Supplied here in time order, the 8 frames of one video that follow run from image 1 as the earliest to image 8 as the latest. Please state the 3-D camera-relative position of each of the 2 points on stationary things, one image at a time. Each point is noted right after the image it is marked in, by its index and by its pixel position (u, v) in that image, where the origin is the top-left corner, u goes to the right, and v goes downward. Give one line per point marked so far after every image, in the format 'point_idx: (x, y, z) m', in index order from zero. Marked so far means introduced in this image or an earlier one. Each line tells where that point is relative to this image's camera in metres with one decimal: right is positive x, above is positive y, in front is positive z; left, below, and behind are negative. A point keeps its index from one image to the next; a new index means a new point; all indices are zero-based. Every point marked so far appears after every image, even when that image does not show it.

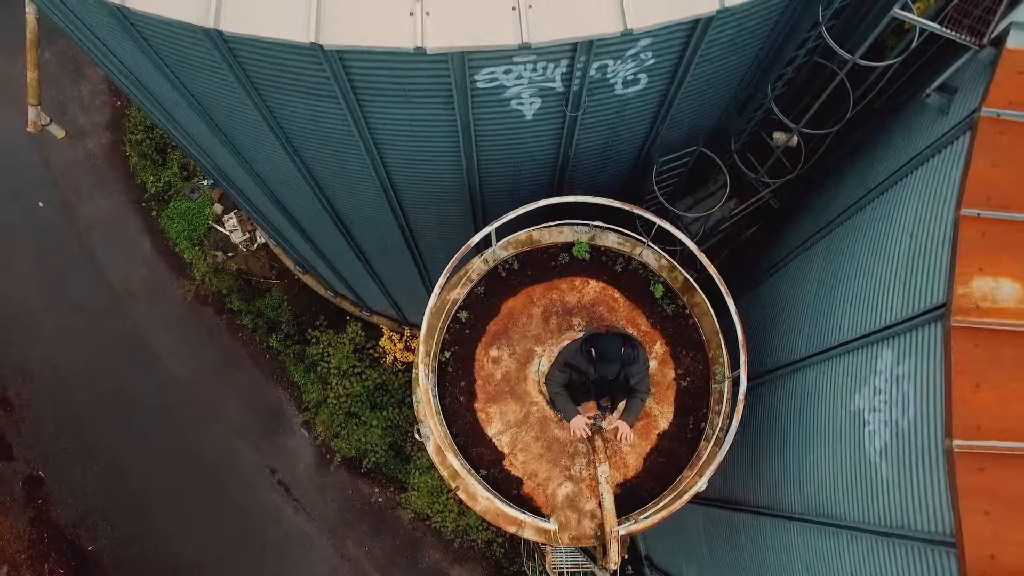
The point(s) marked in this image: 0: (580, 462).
0: (+0.9, -2.2, +7.0) m
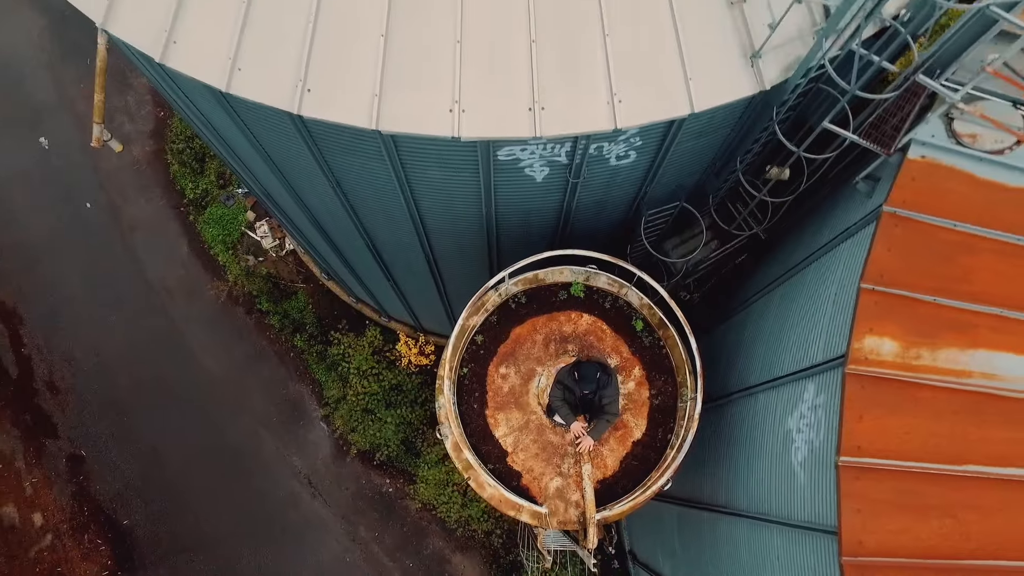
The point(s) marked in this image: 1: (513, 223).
0: (+0.9, -2.7, +8.5) m
1: (0.0, +1.1, +9.1) m
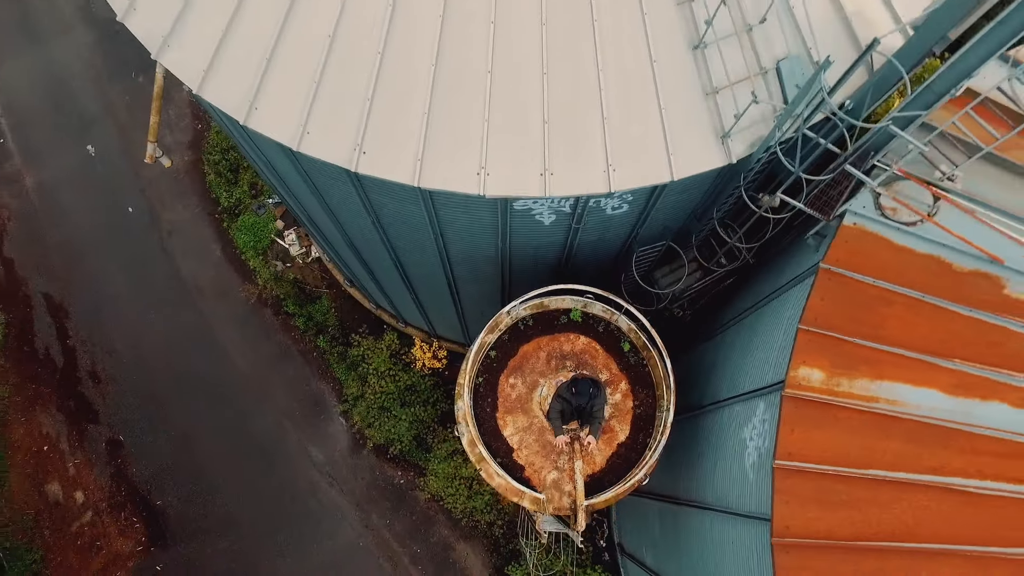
0: (+1.0, -3.2, +10.1) m
1: (+0.2, +0.7, +10.7) m
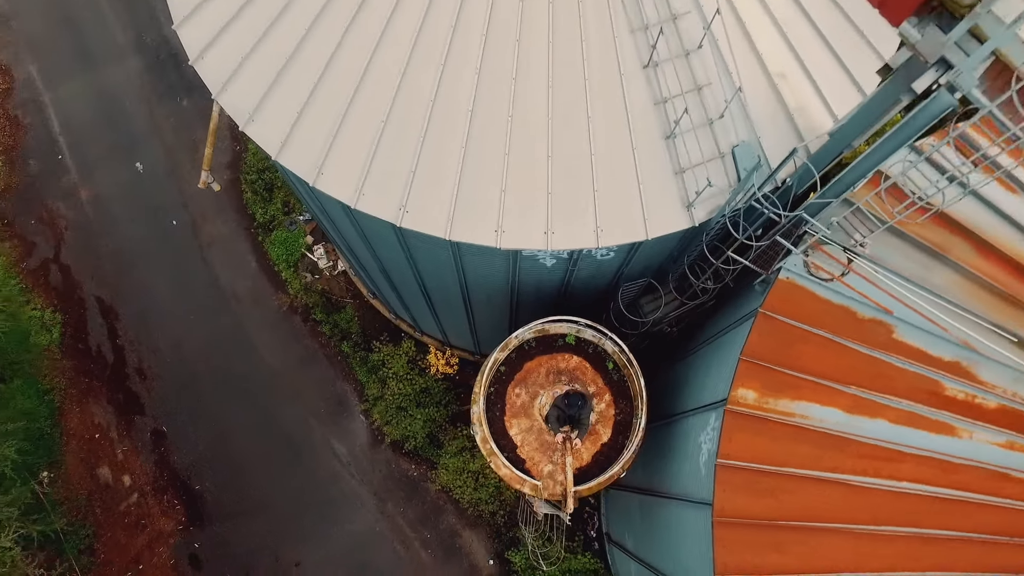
0: (+1.1, -3.8, +12.4) m
1: (+0.4, 0.0, +13.0) m
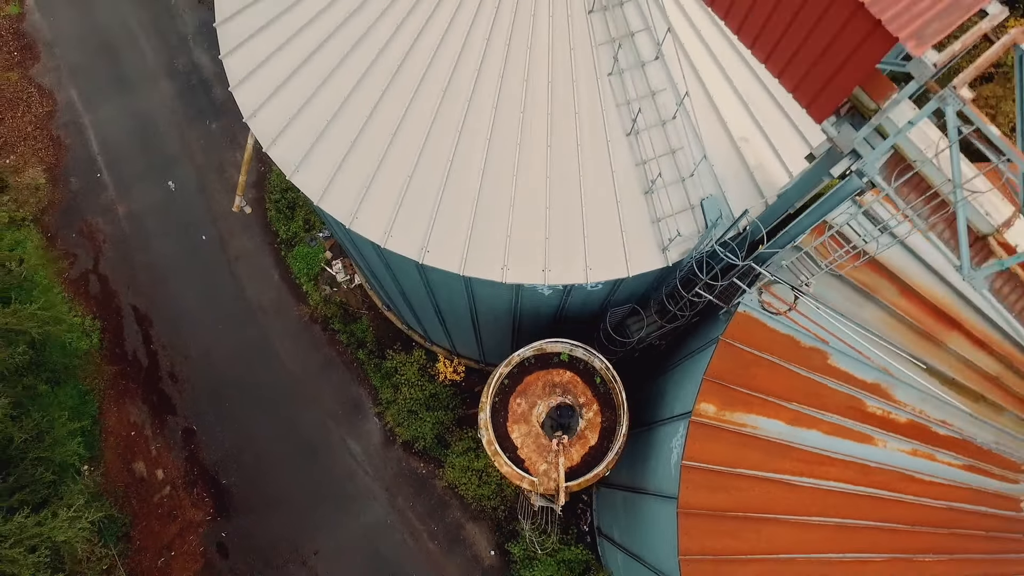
0: (+1.1, -4.5, +14.4) m
1: (+0.5, -0.6, +15.1) m
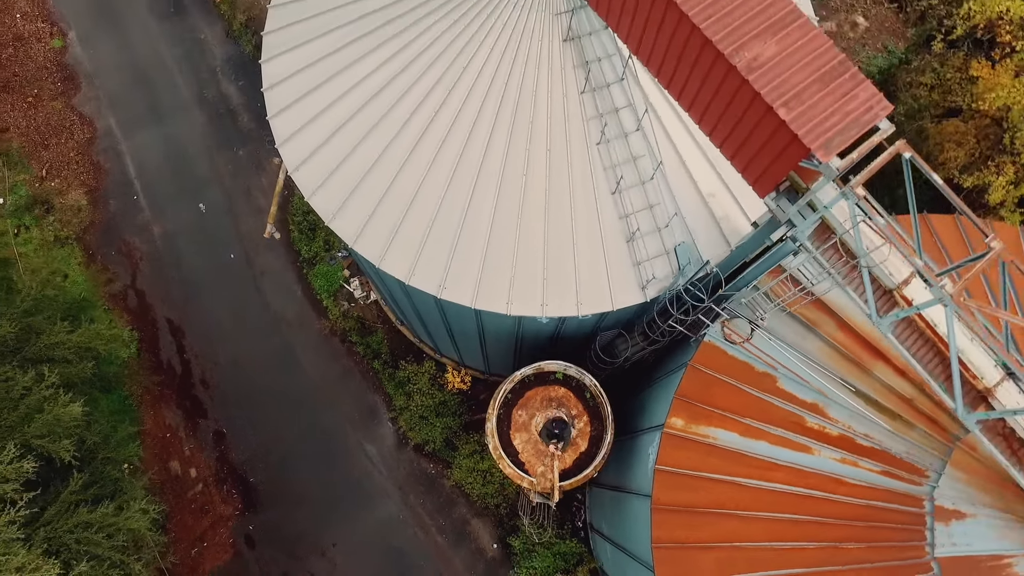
0: (+1.2, -5.4, +16.9) m
1: (+0.6, -1.5, +17.5) m
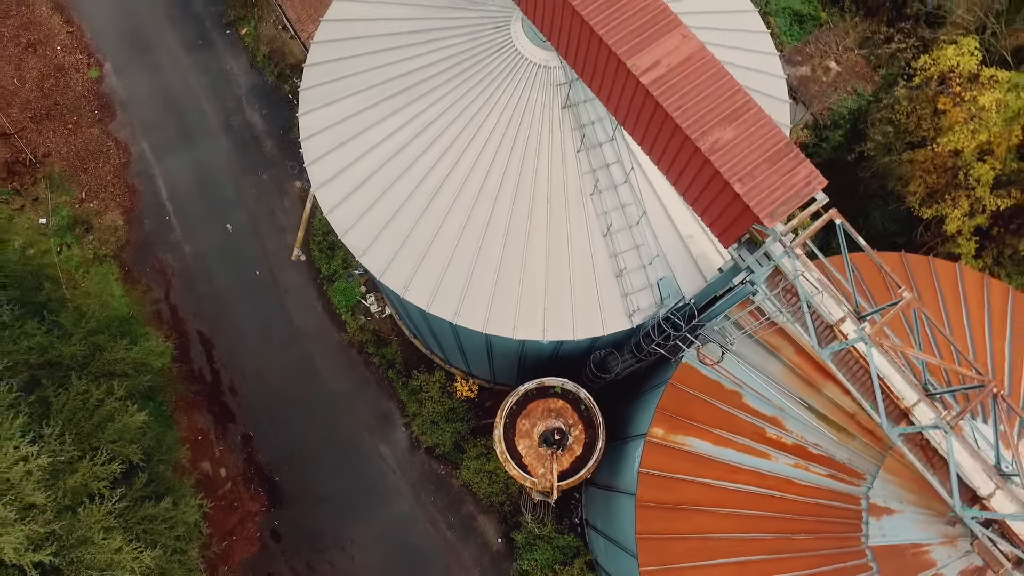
0: (+1.4, -6.3, +19.3) m
1: (+0.7, -2.4, +19.9) m
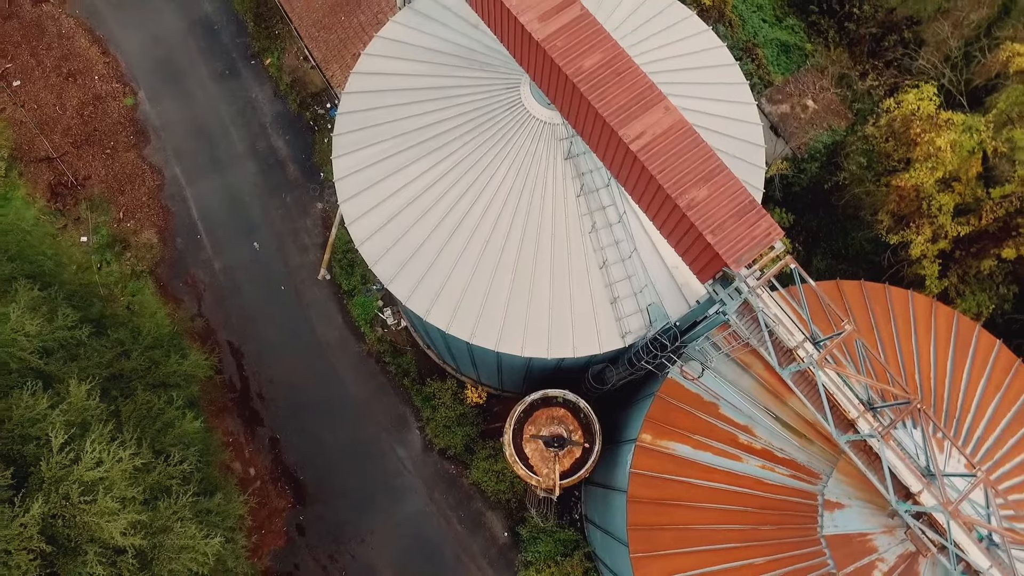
0: (+1.7, -7.2, +22.0) m
1: (+1.1, -3.4, +22.6) m
